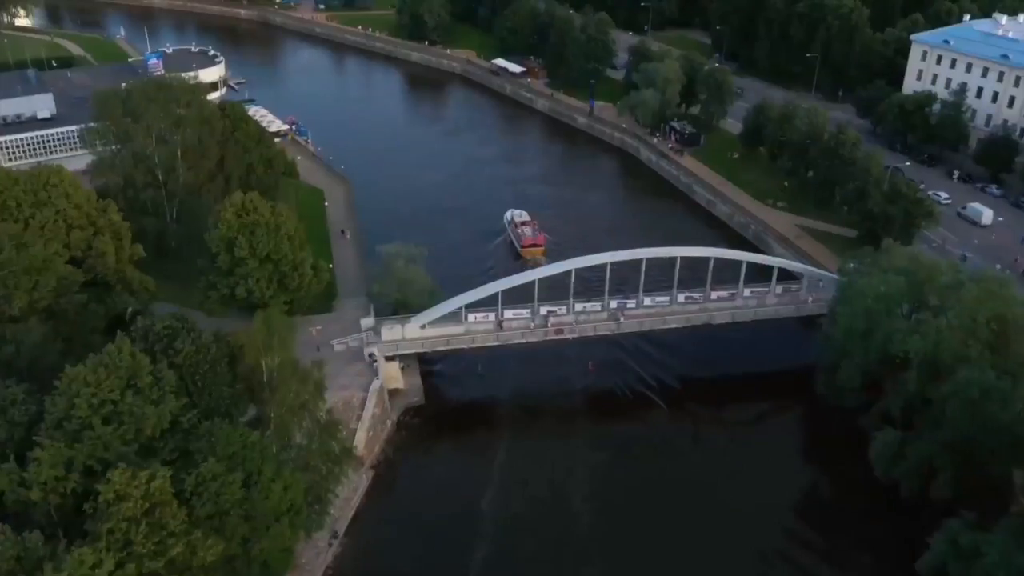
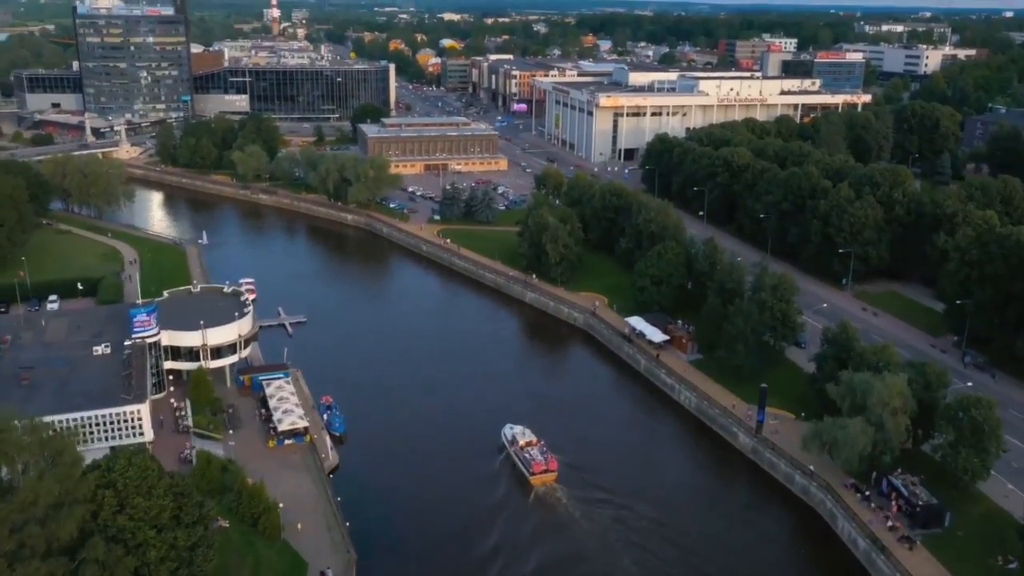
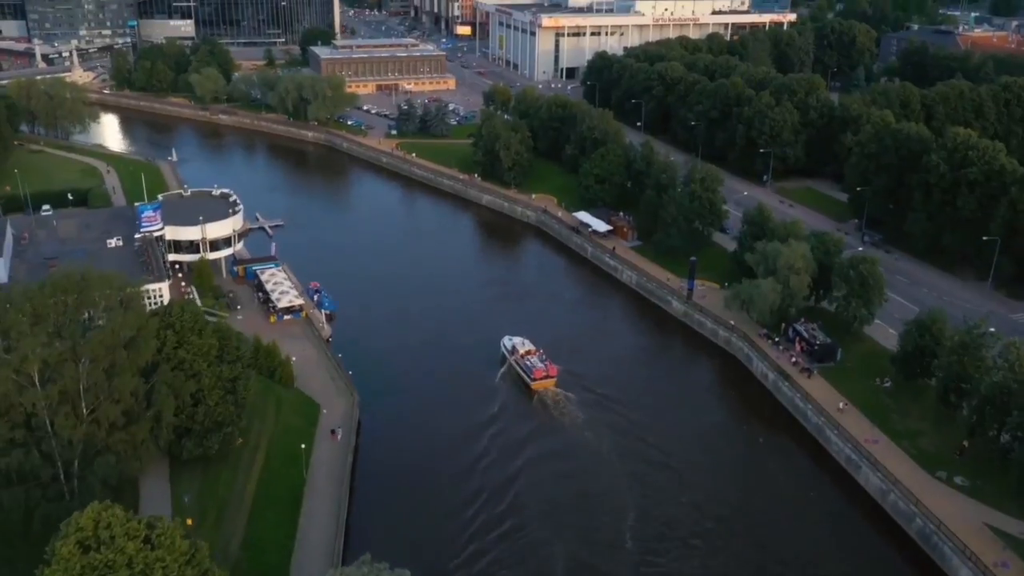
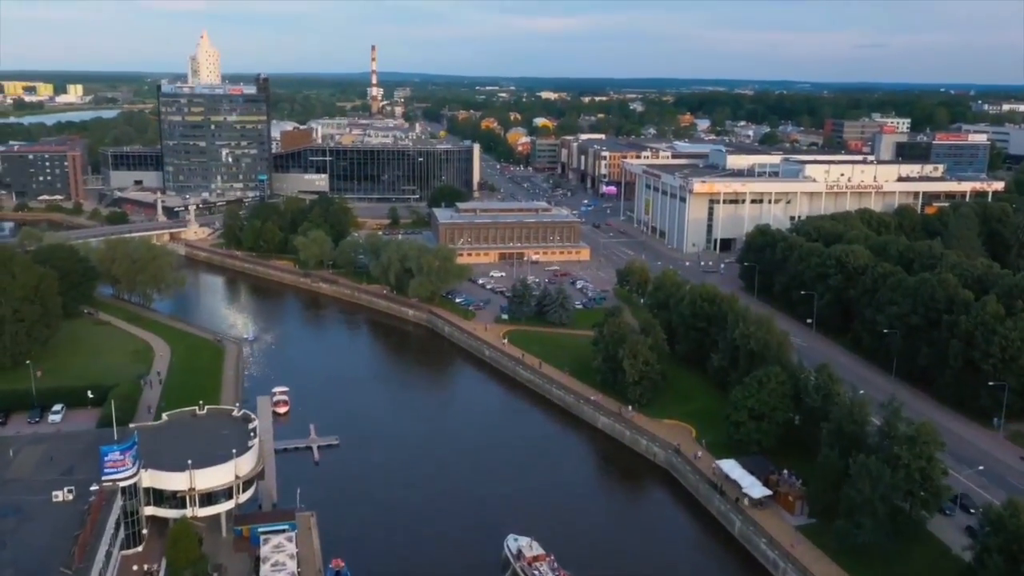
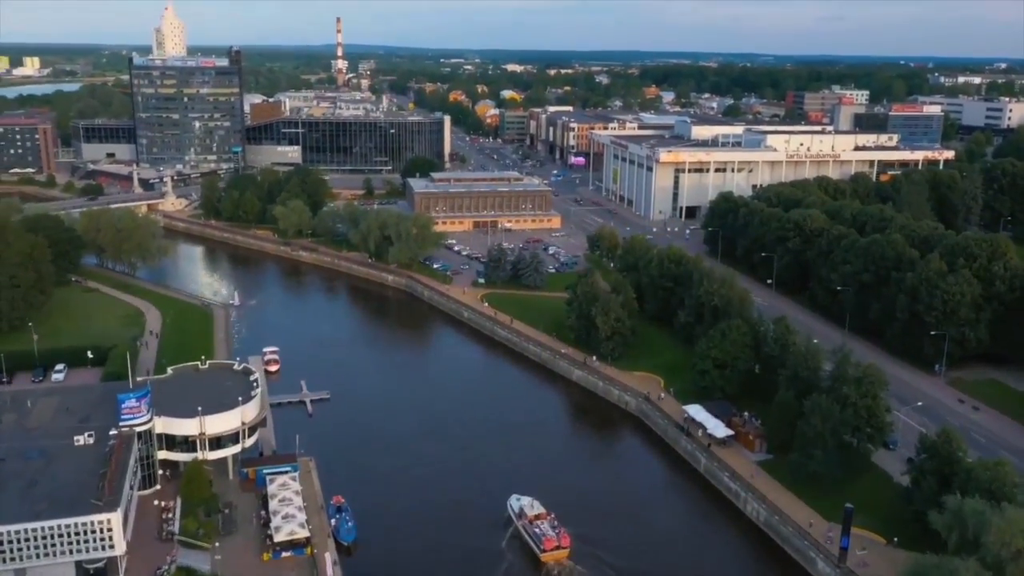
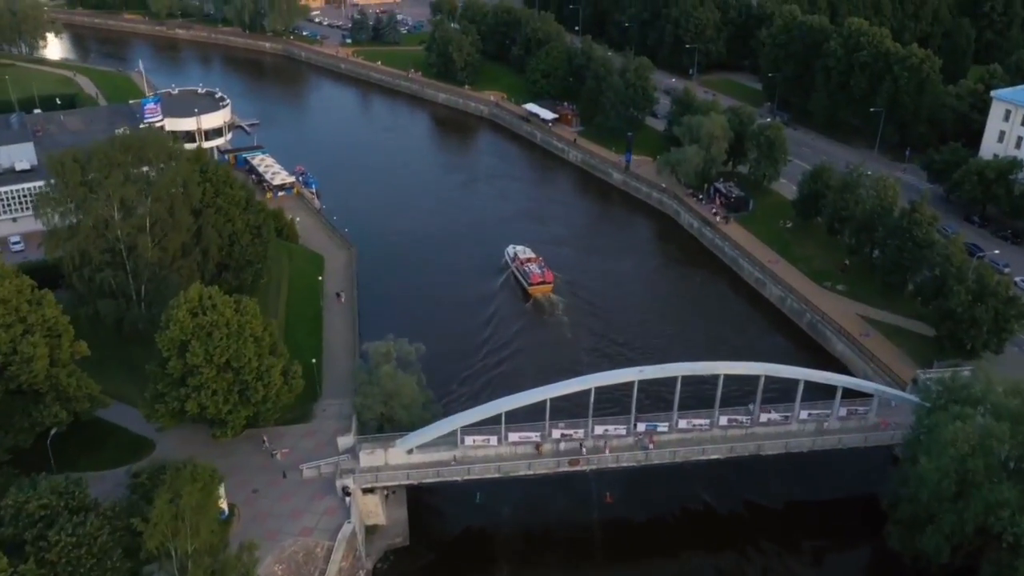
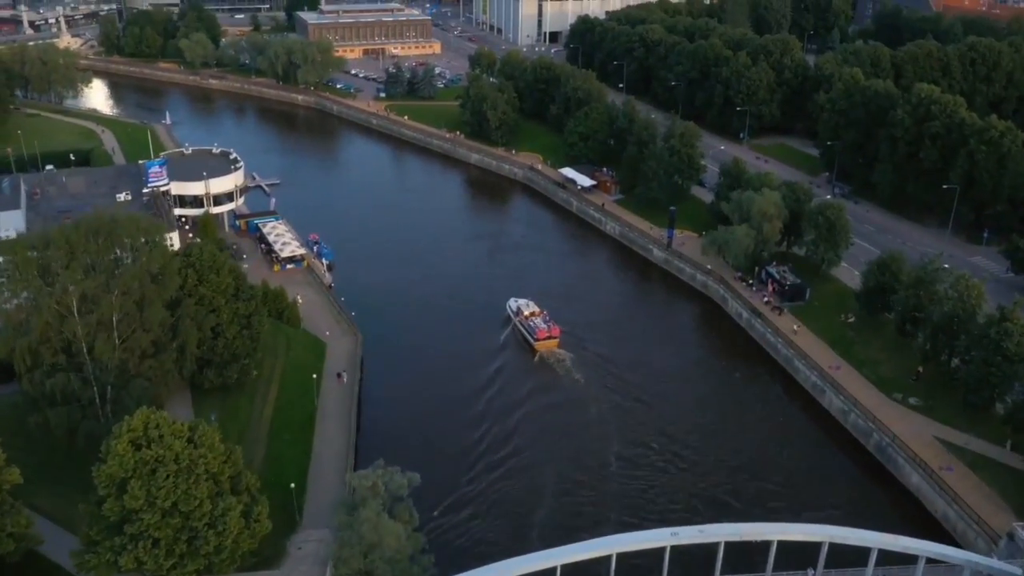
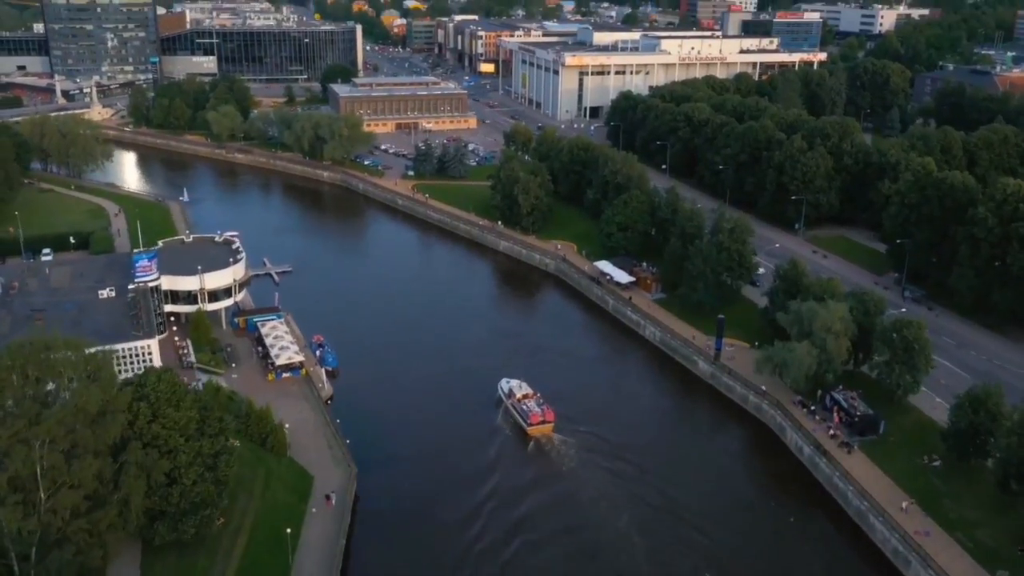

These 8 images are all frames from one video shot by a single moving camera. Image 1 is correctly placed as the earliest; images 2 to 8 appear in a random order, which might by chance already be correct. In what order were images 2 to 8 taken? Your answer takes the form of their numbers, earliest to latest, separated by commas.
6, 7, 3, 8, 2, 5, 4
